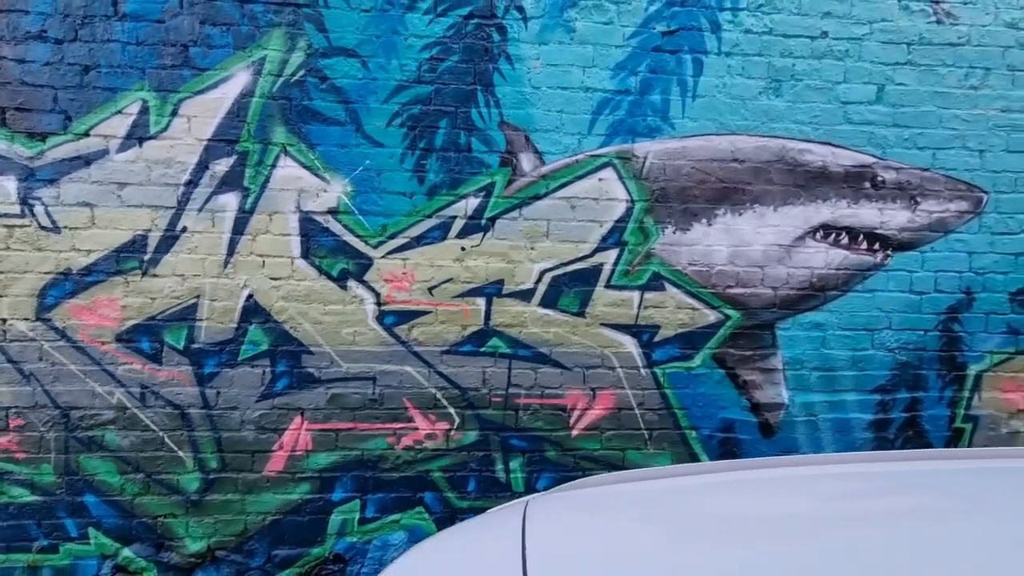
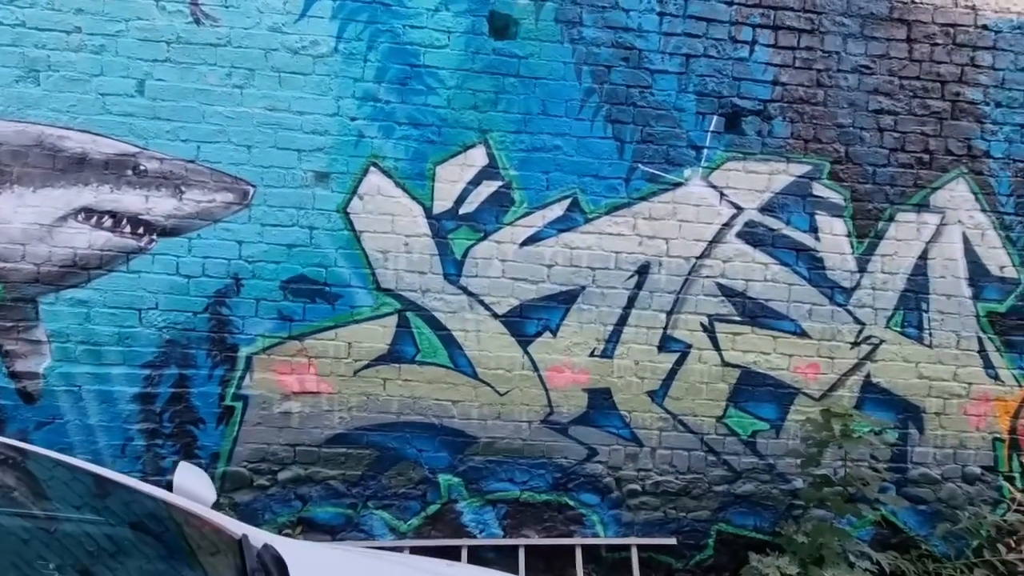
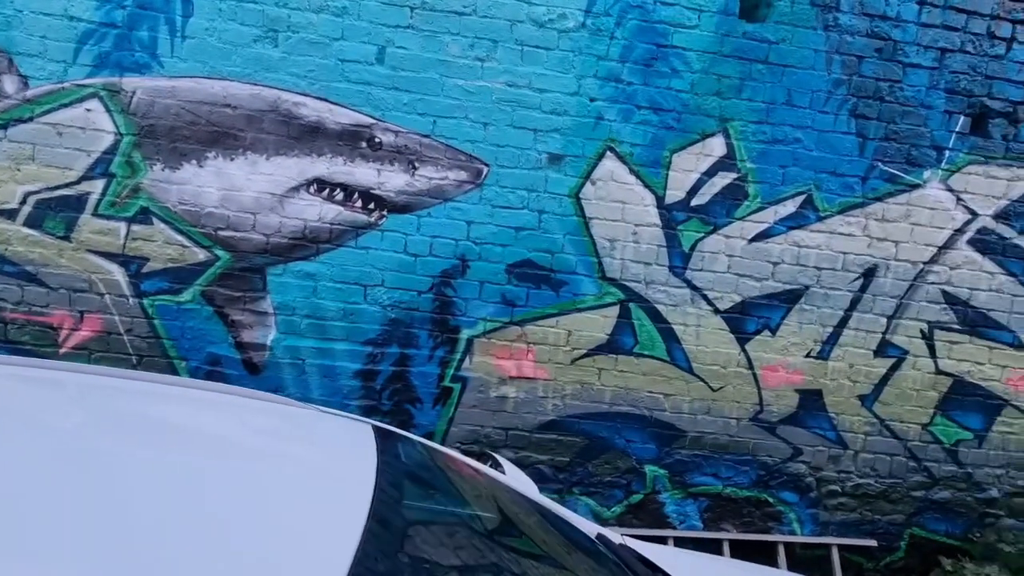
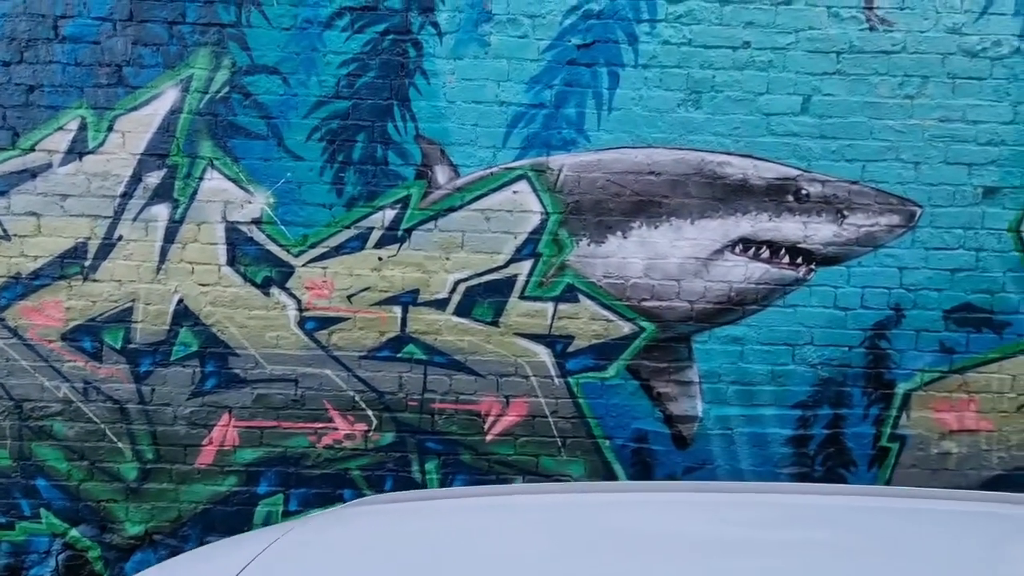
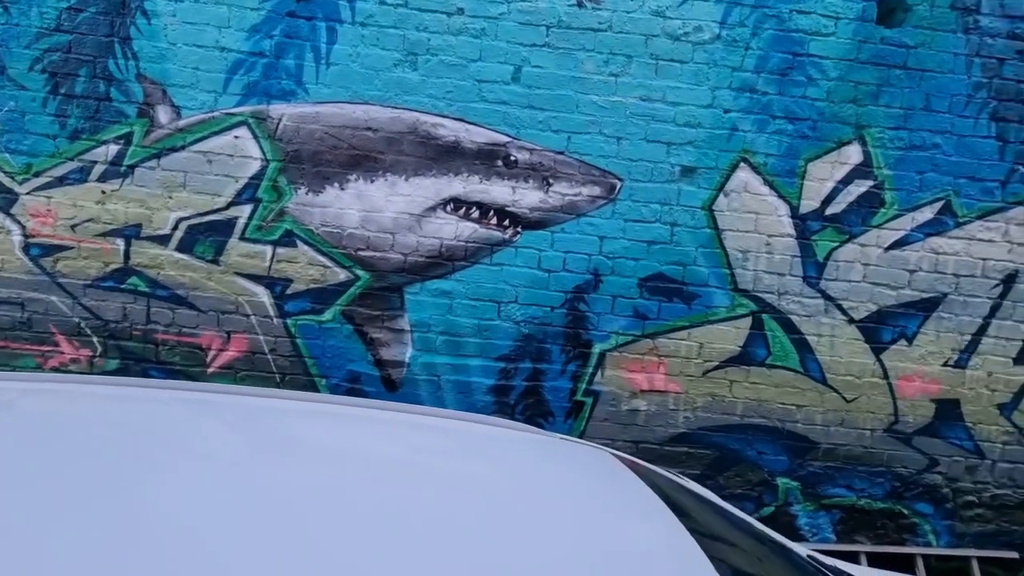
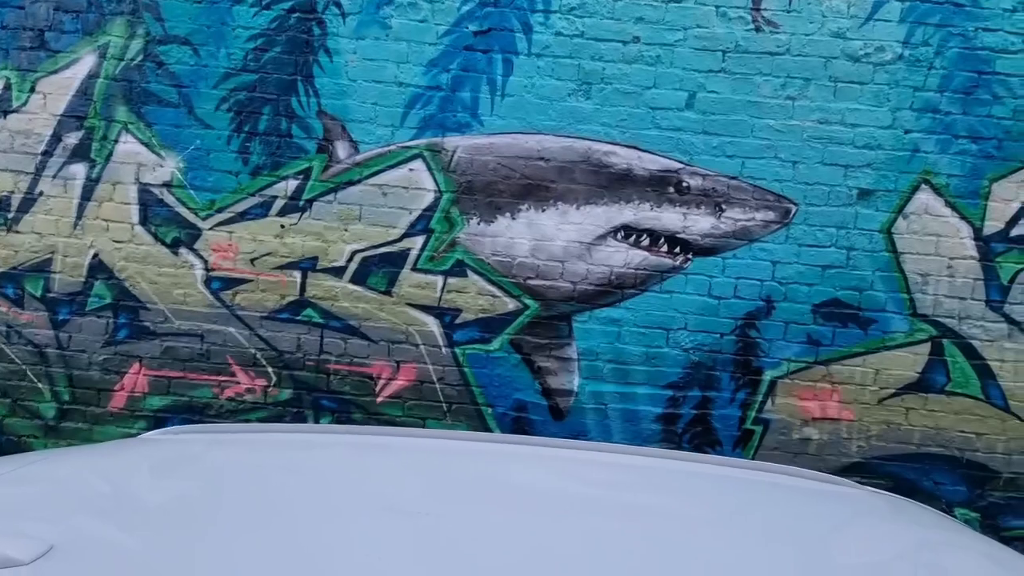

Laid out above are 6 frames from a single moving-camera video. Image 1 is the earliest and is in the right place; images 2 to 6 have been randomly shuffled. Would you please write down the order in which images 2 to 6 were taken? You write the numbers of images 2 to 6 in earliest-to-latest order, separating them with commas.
4, 6, 5, 3, 2
